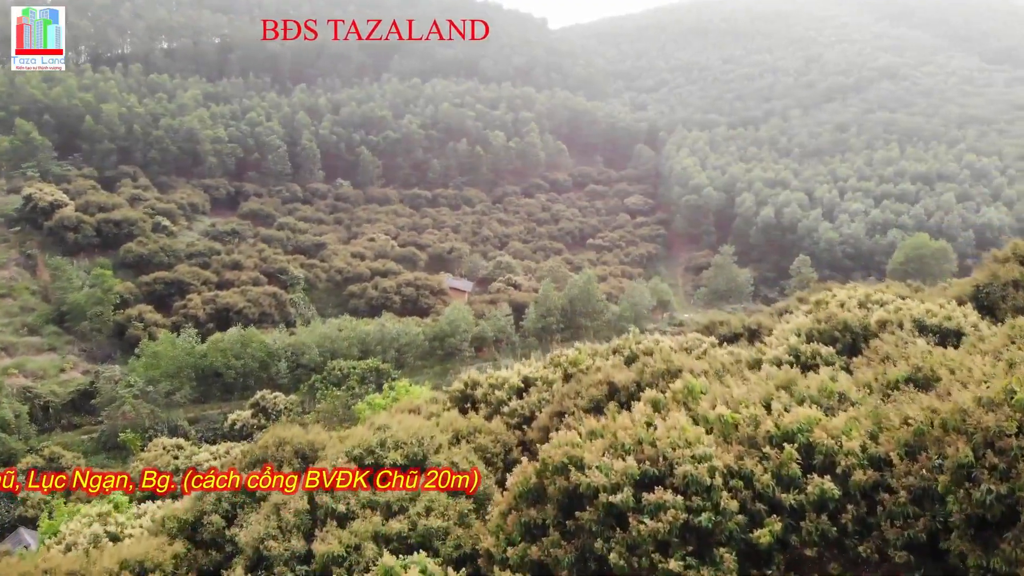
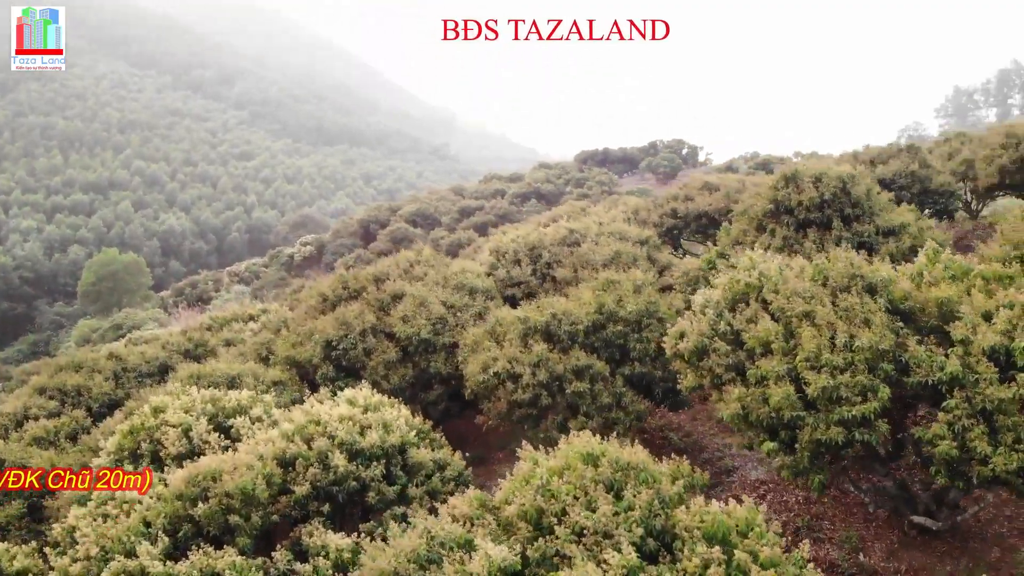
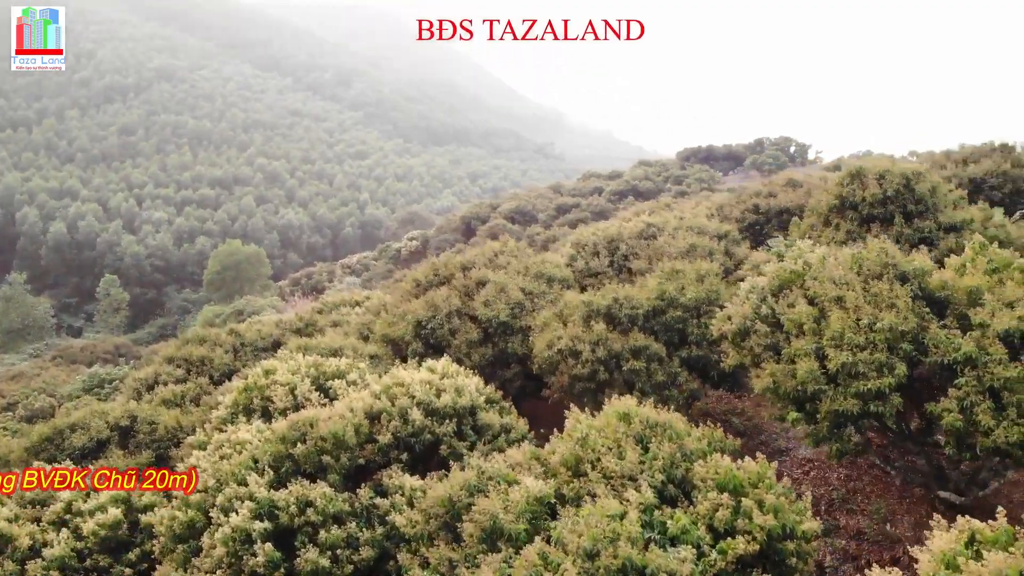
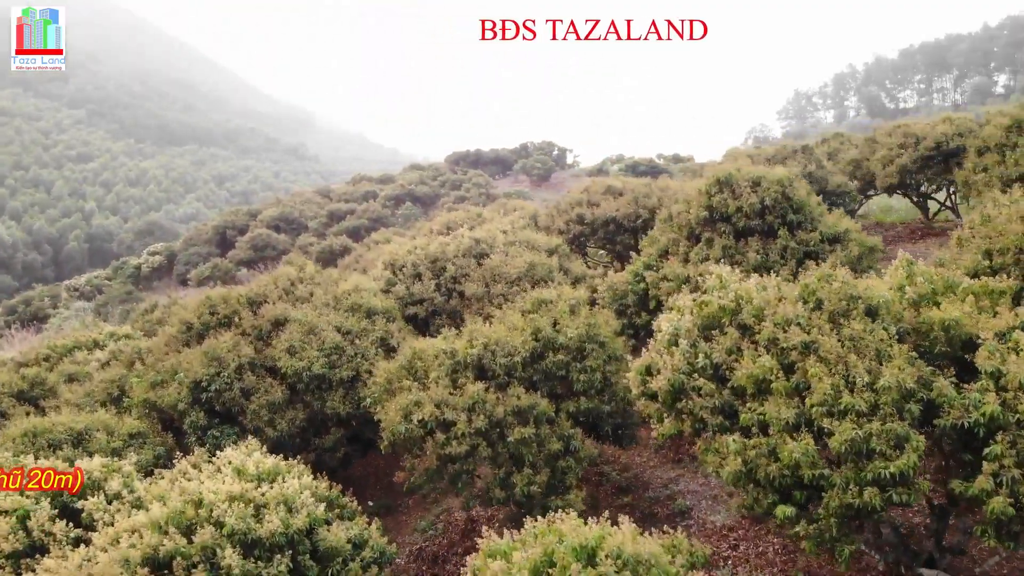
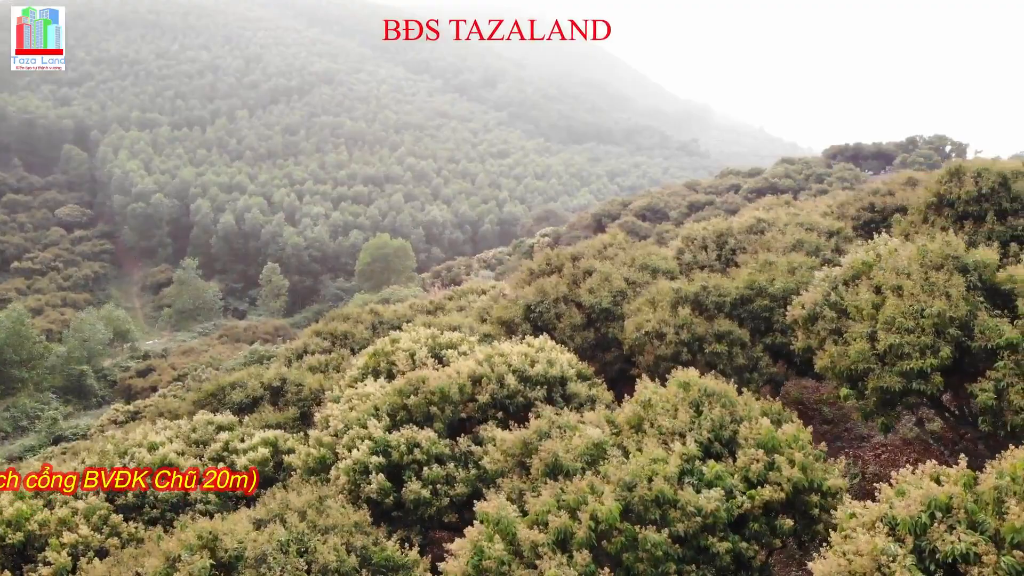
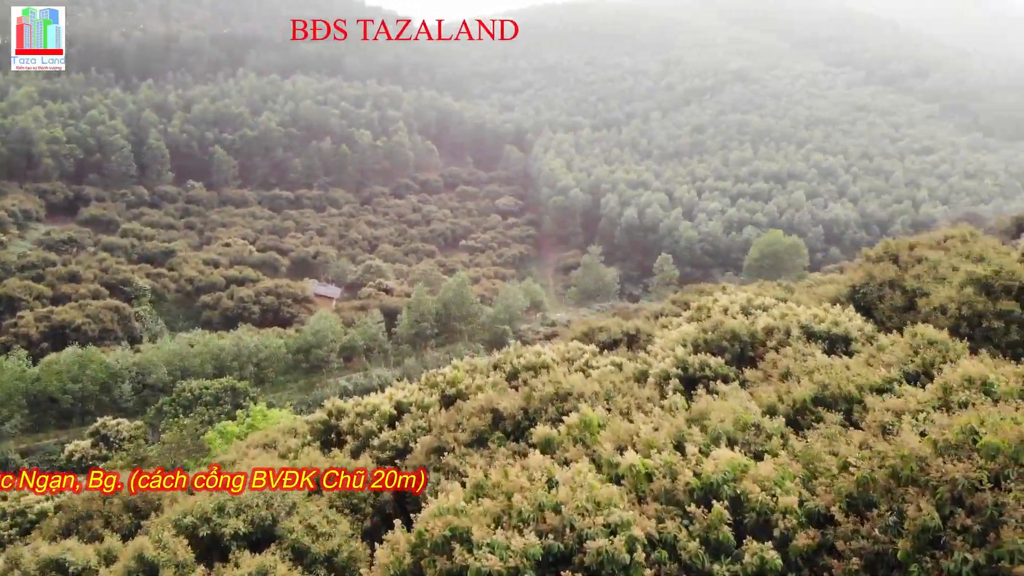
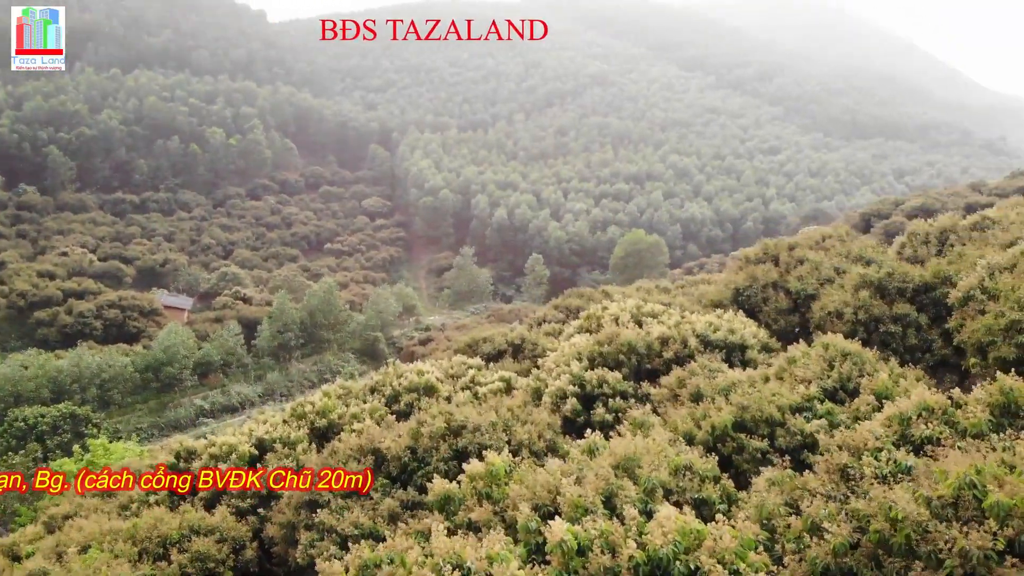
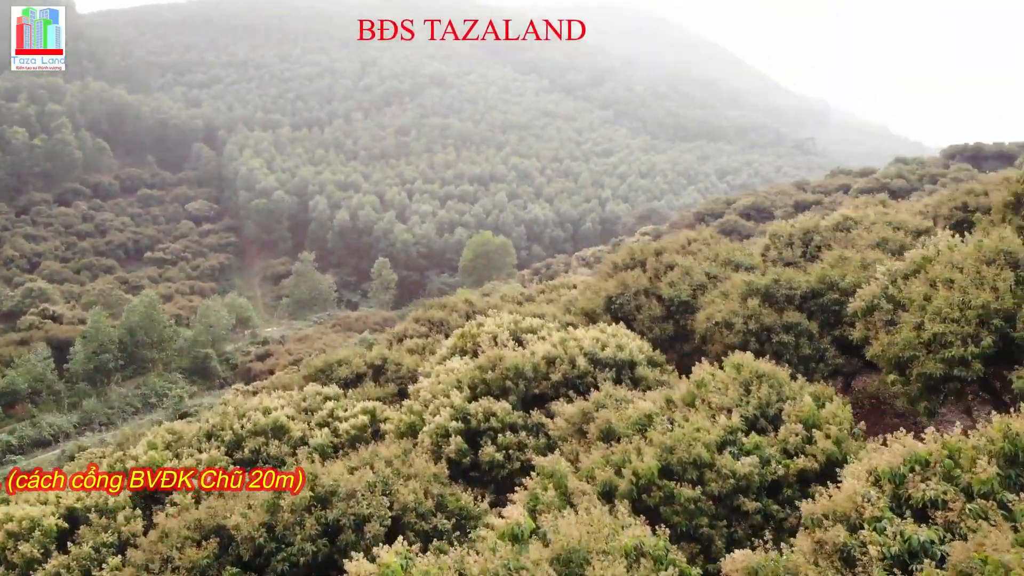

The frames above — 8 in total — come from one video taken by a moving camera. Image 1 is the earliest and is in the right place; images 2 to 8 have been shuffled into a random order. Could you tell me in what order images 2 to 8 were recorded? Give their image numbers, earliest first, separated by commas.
6, 7, 8, 5, 3, 2, 4
